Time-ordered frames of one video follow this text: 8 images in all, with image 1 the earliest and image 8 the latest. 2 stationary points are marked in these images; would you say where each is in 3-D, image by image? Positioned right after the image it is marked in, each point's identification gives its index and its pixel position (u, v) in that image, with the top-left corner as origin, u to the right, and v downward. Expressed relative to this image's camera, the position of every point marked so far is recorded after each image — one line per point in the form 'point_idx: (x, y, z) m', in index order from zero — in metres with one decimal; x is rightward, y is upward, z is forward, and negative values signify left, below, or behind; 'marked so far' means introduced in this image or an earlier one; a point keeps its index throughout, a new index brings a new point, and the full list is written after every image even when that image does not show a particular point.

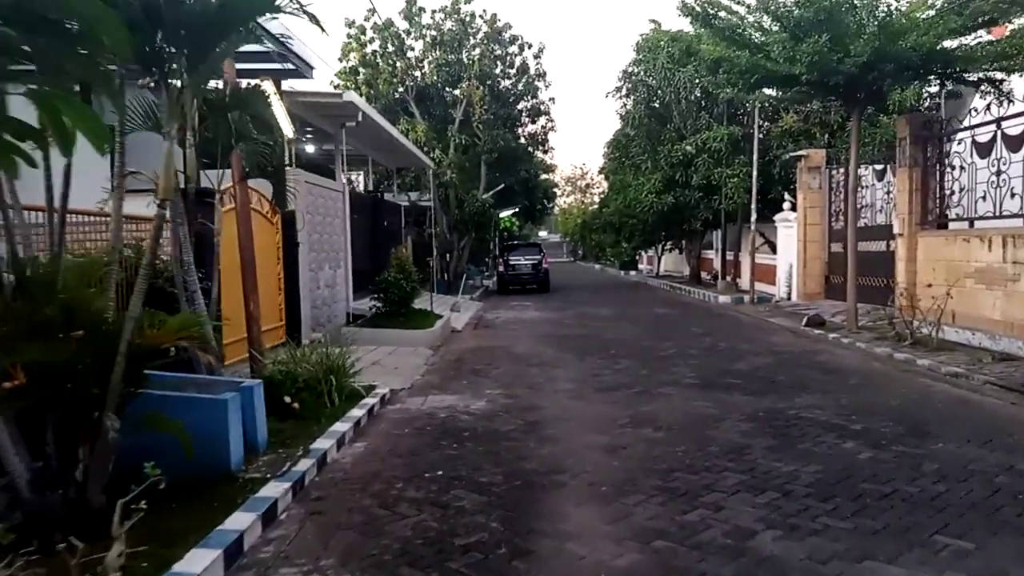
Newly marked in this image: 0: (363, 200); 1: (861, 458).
0: (-3.6, +2.1, +18.6) m
1: (+2.7, -1.3, +6.1) m
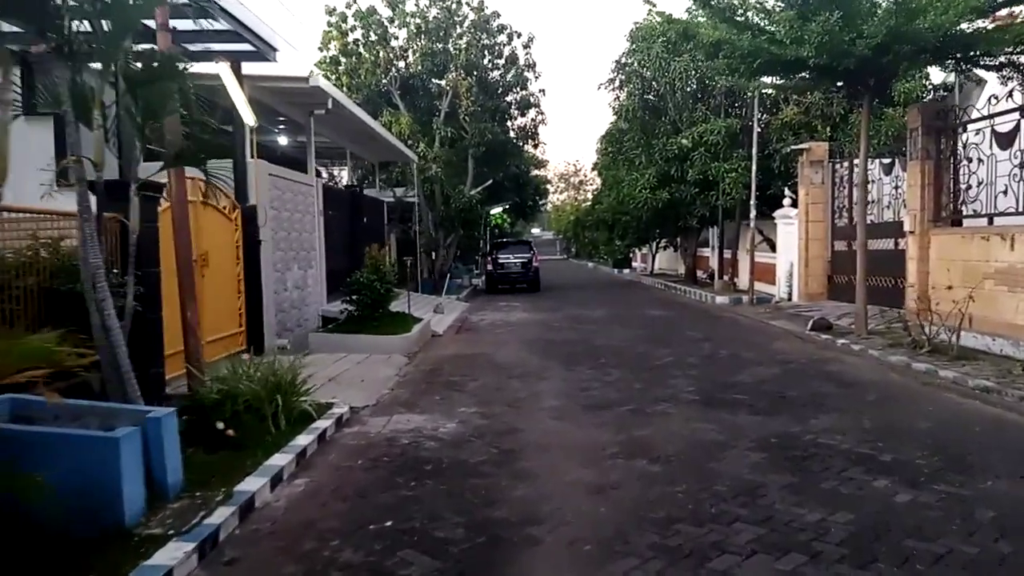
0: (-3.9, +2.1, +17.5) m
1: (+2.5, -1.4, +5.1) m
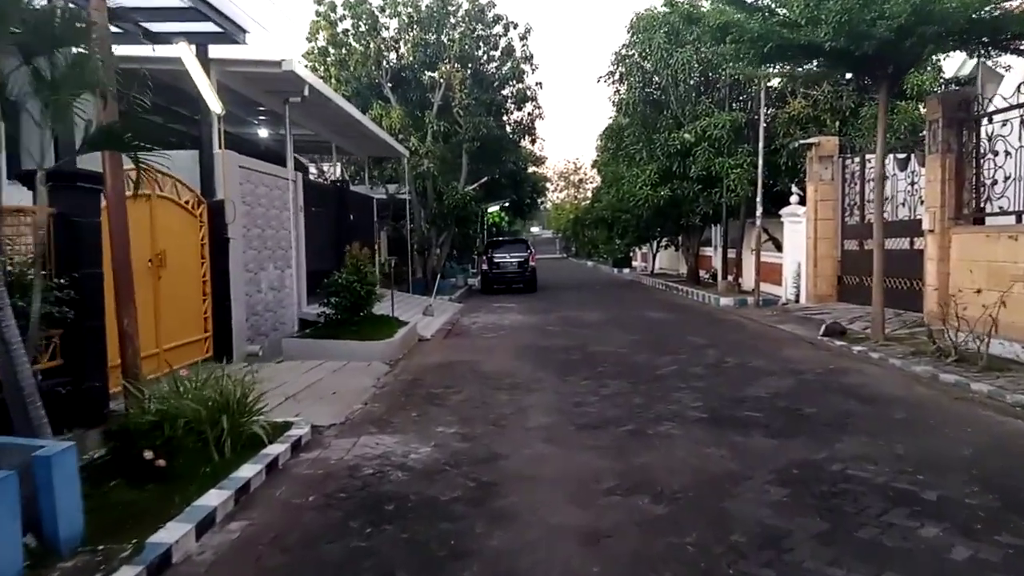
0: (-4.0, +2.1, +16.5) m
1: (+2.4, -1.4, +4.2) m
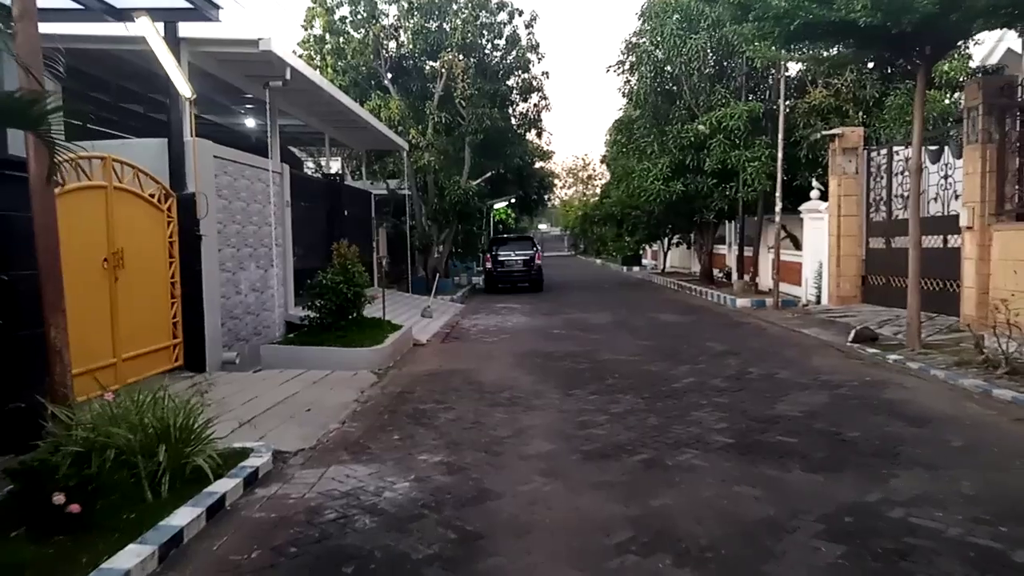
0: (-3.9, +2.1, +15.6) m
1: (+2.3, -1.5, +3.1) m
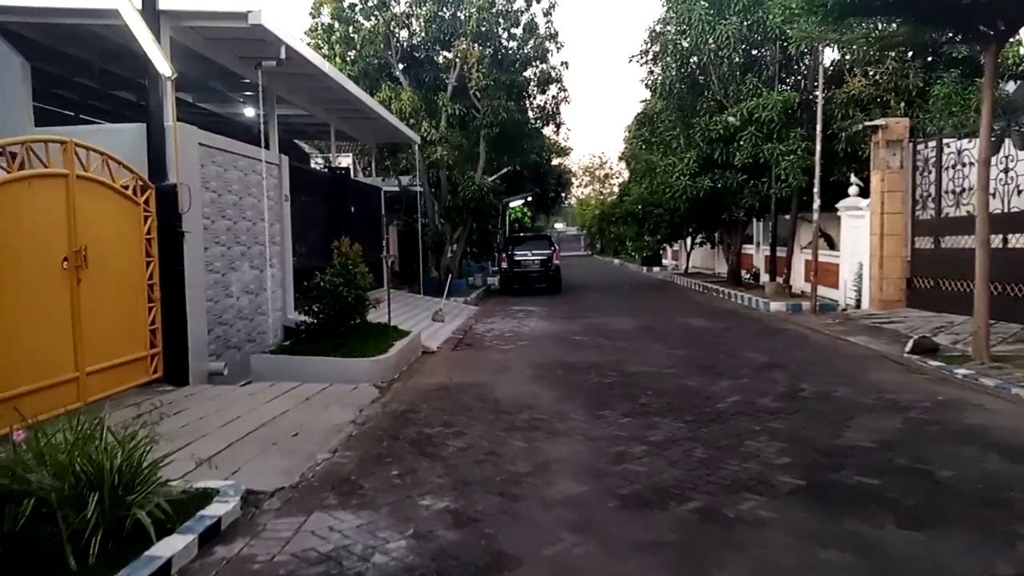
0: (-3.6, +2.0, +14.5) m
1: (+2.4, -1.6, +2.0) m
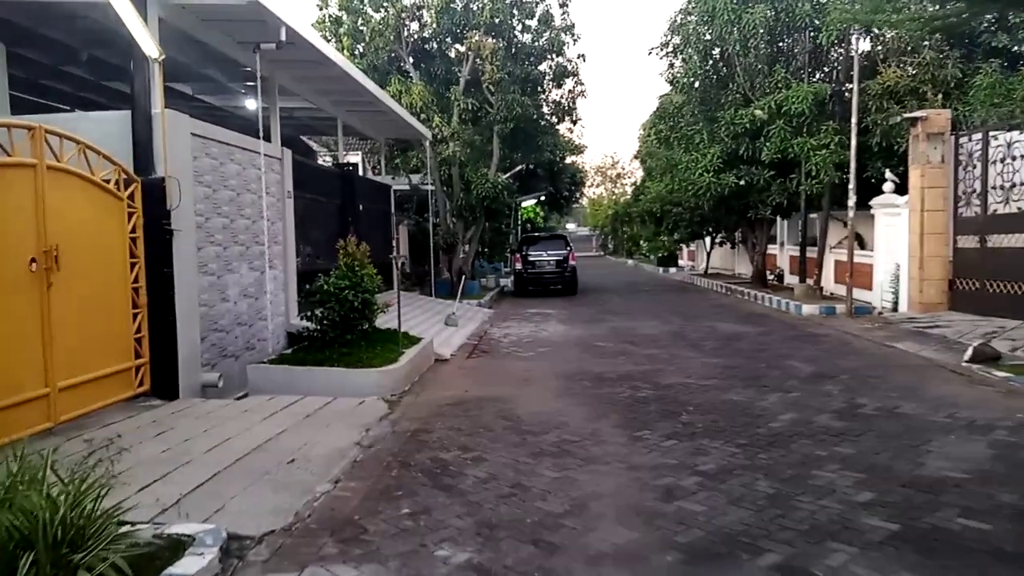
0: (-3.3, +2.0, +13.7) m
1: (+2.5, -1.6, +1.1) m
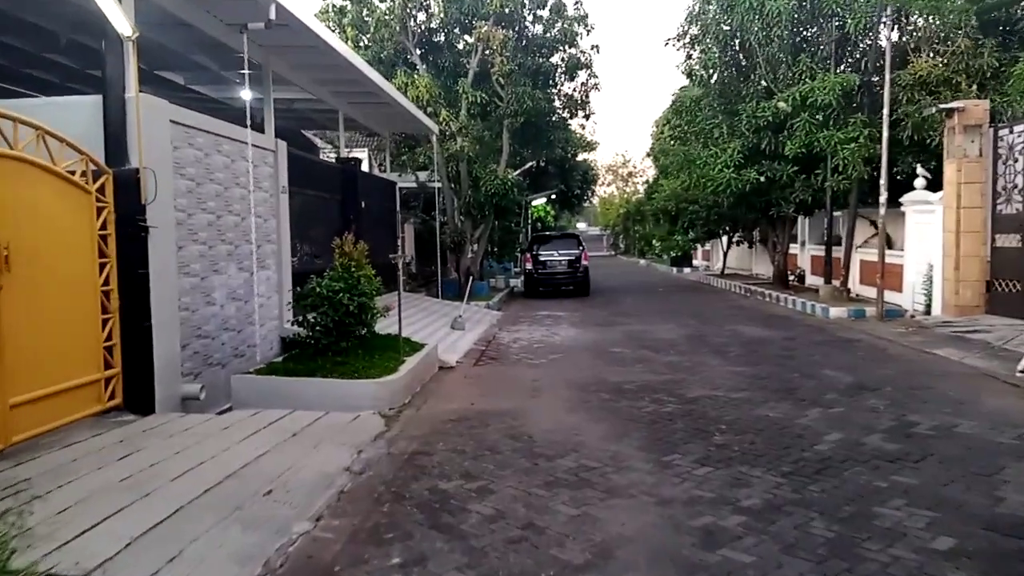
0: (-3.1, +2.0, +12.9) m
1: (+2.5, -1.6, +0.2) m
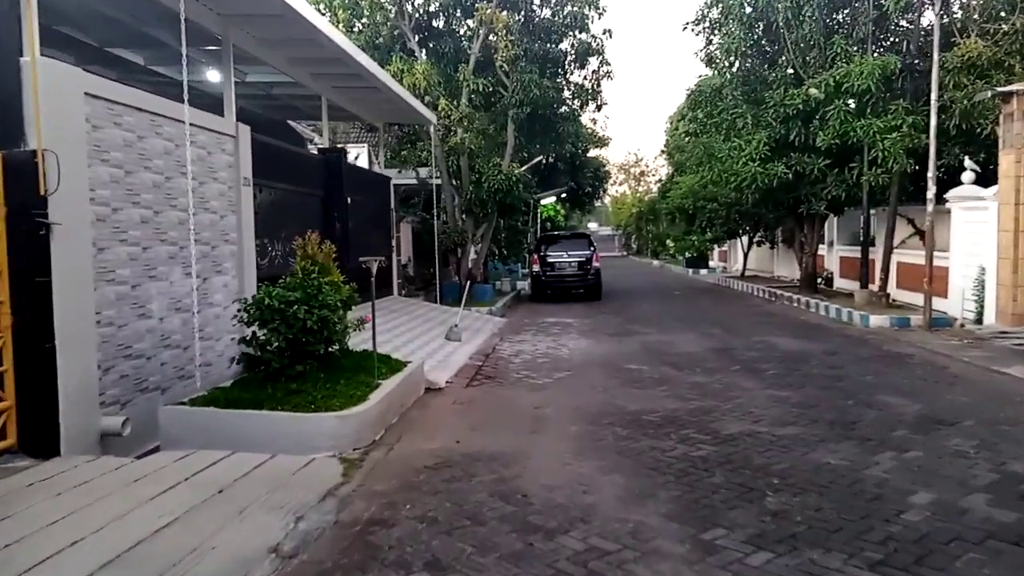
0: (-3.1, +1.9, +11.5) m
1: (+2.4, -1.7, -1.3) m
